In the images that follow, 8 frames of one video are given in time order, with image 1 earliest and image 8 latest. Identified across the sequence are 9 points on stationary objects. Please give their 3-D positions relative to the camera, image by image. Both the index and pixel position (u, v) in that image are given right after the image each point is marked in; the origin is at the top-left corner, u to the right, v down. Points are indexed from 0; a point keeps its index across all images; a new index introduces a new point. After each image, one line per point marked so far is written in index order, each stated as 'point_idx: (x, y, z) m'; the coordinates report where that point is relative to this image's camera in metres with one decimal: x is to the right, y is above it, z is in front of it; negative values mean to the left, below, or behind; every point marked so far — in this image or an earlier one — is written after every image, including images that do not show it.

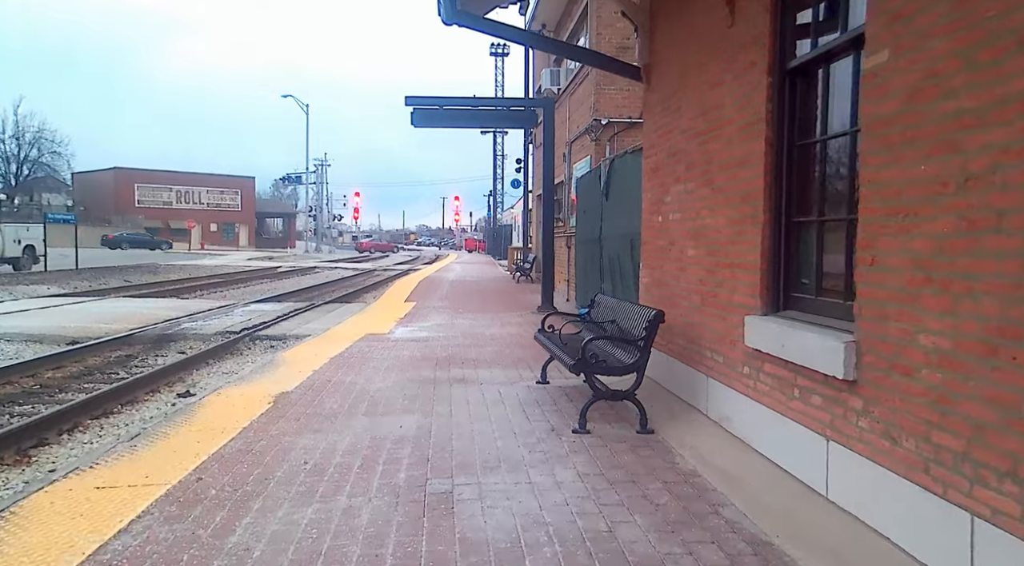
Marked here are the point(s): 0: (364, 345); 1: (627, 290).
0: (-2.0, -0.9, +10.0) m
1: (+1.9, -0.1, +11.3) m
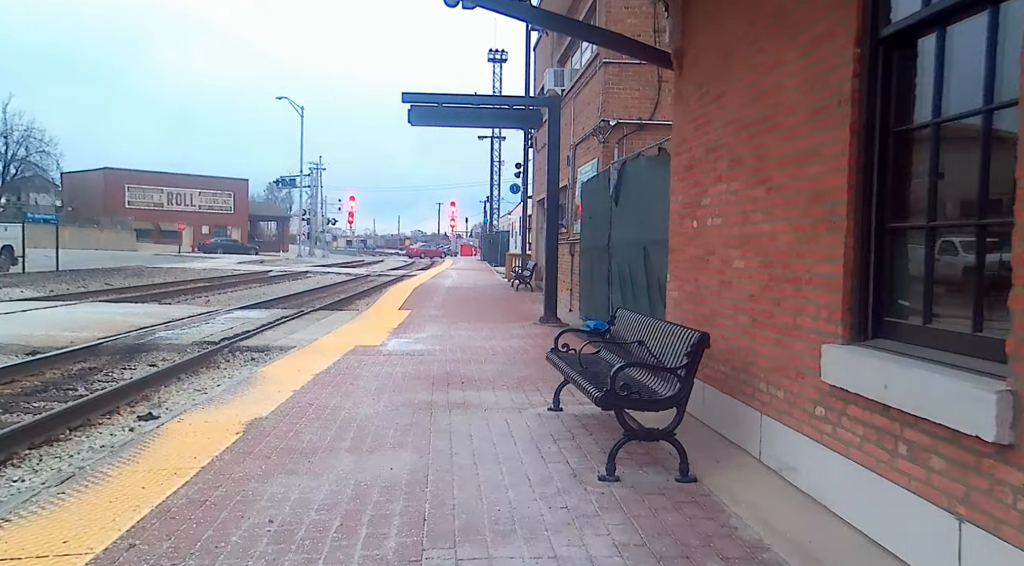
0: (-2.0, -1.0, +9.2) m
1: (+1.9, -0.3, +10.5) m
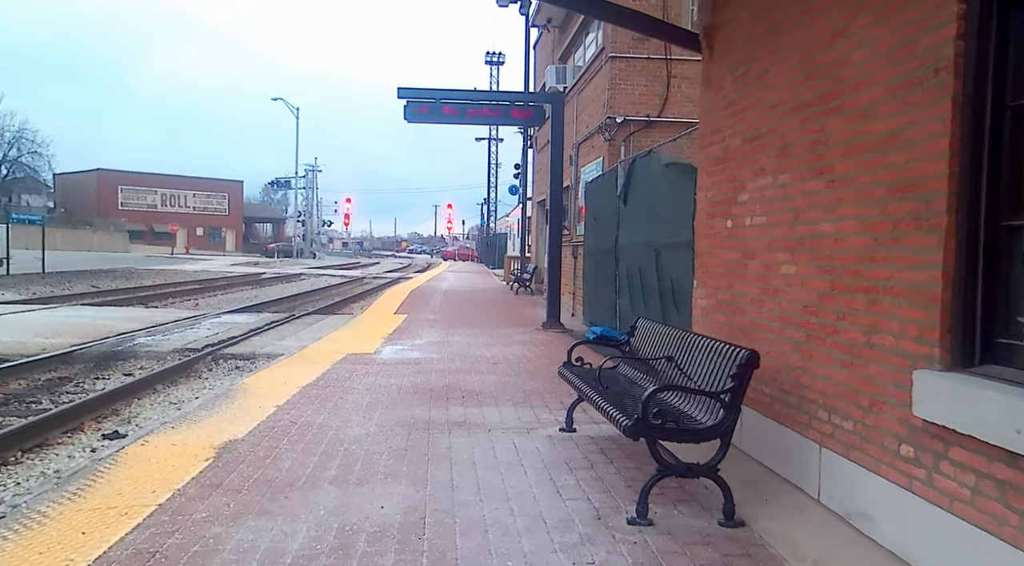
0: (-2.0, -1.0, +8.5) m
1: (+1.9, -0.3, +9.8) m
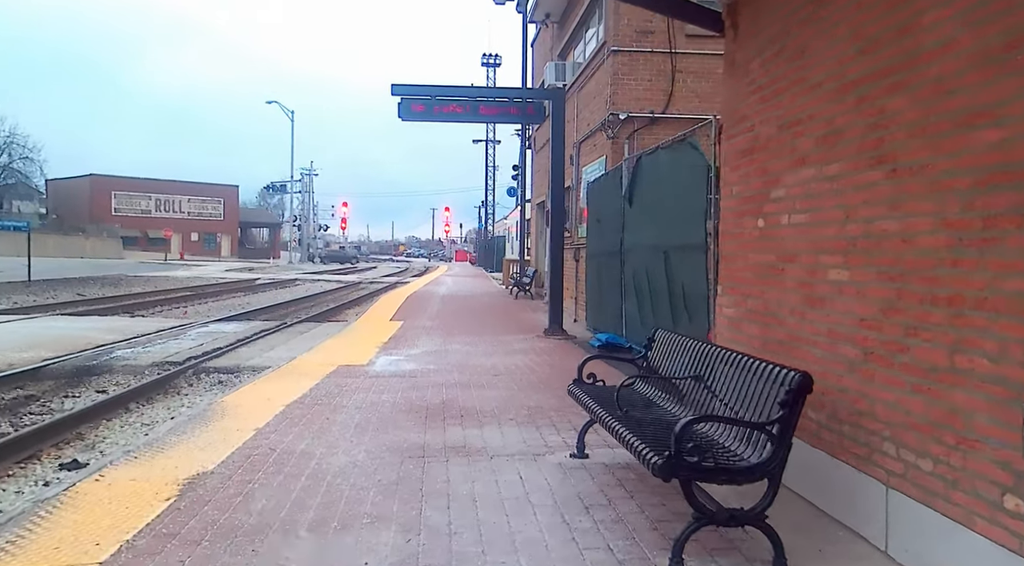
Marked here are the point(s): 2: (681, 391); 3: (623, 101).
0: (-1.9, -1.1, +7.9) m
1: (+1.9, -0.4, +9.3) m
2: (+0.9, -0.6, +4.2) m
3: (+1.9, +3.1, +12.4) m
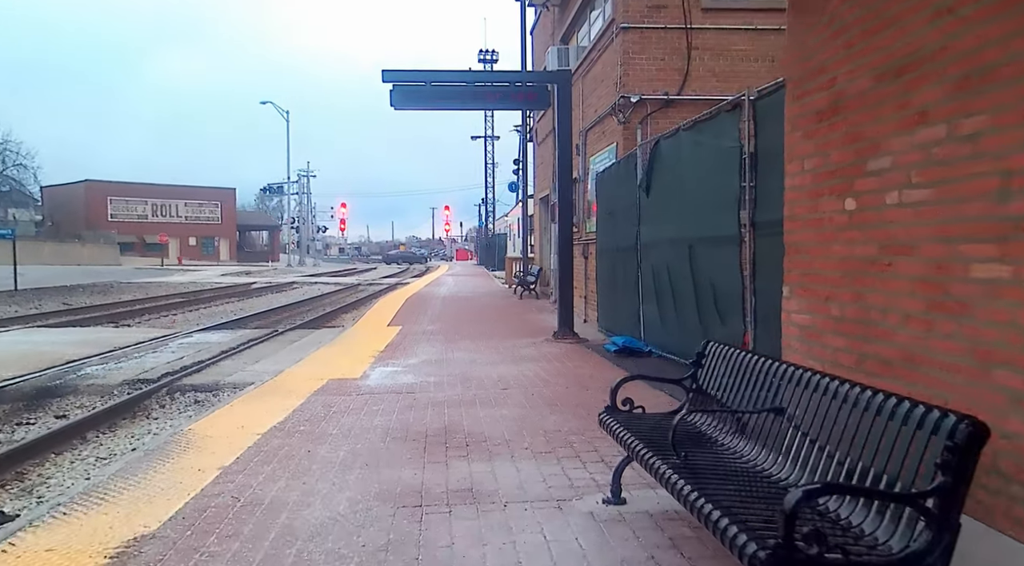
0: (-1.8, -1.1, +7.0) m
1: (+2.0, -0.4, +8.3) m
2: (+1.0, -0.6, +3.2) m
3: (+1.9, +3.1, +11.5) m
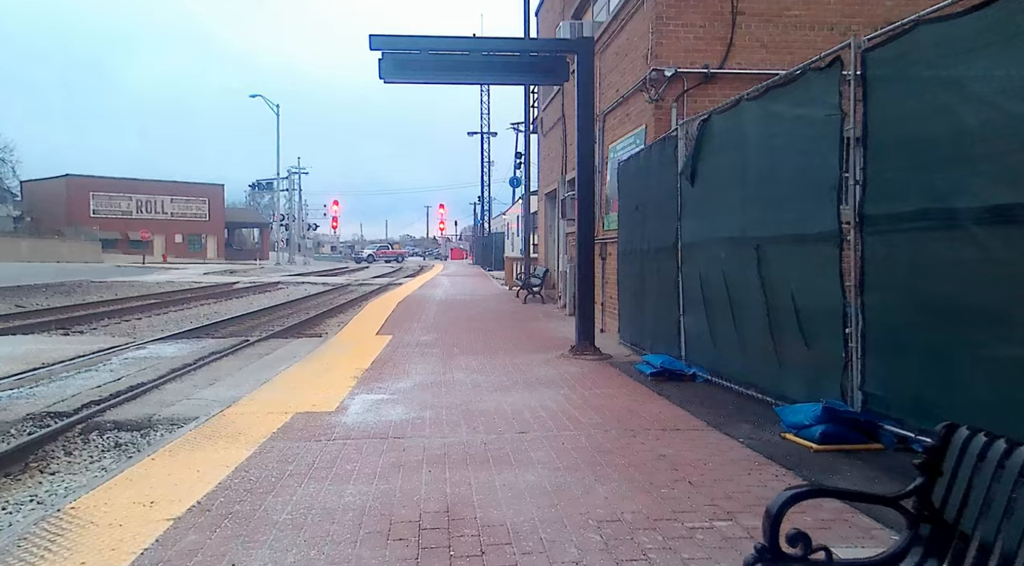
0: (-1.7, -1.2, +5.1) m
1: (+2.2, -0.5, +6.5) m
2: (+1.2, -0.7, +1.4) m
3: (+2.1, +3.0, +9.6) m
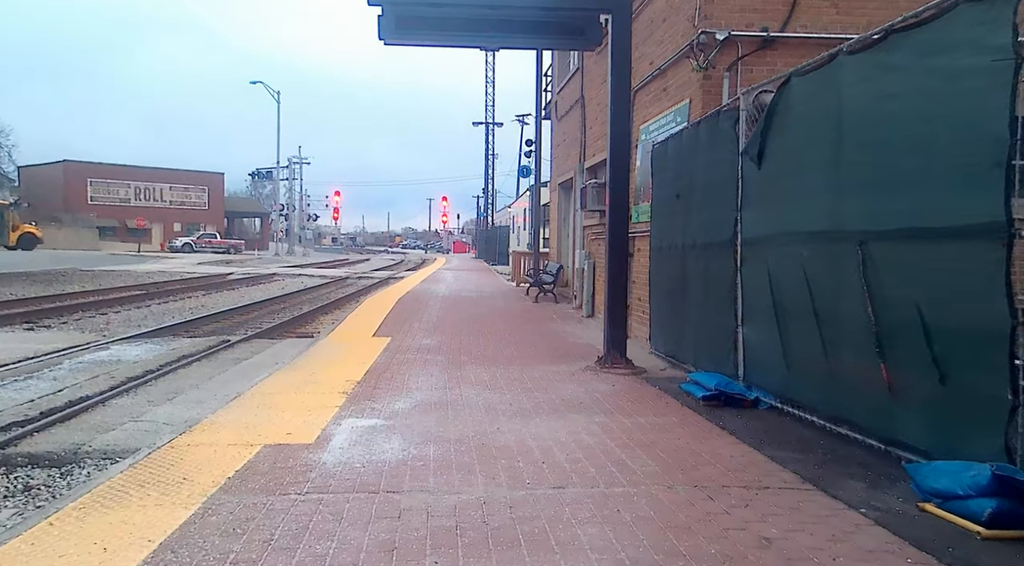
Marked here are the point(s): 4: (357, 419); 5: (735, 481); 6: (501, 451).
0: (-1.5, -1.2, +3.7) m
1: (+2.4, -0.5, +5.0) m
2: (+1.4, -0.8, 0.0) m
3: (+2.3, +3.0, +8.2) m
4: (-1.3, -1.1, +6.2) m
5: (+1.4, -1.2, +4.5) m
6: (-0.1, -1.2, +5.2) m
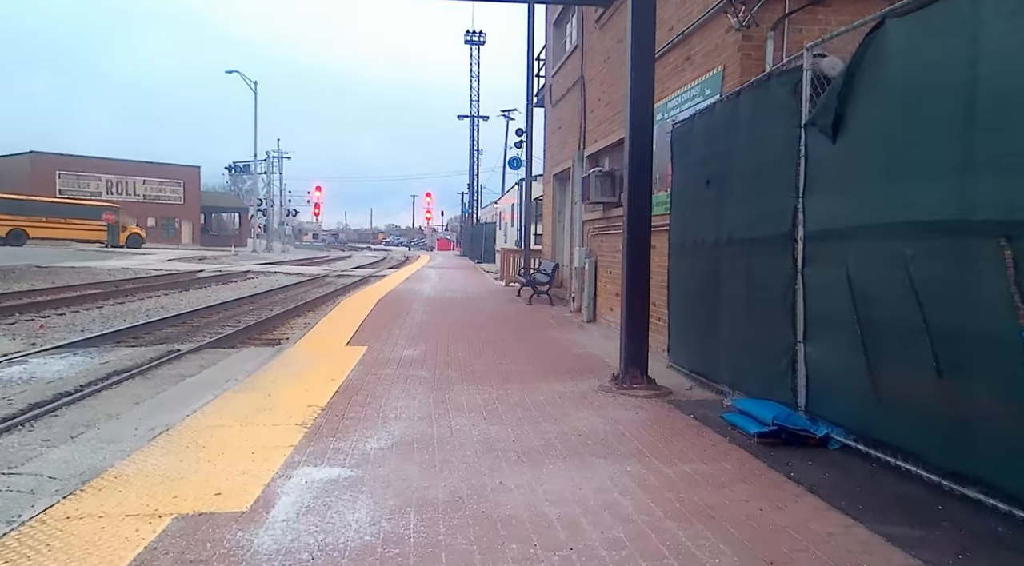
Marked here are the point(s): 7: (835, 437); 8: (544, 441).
0: (-1.4, -1.2, +2.2) m
1: (+2.5, -0.6, +3.6) m
2: (+1.6, -0.8, -1.5) m
3: (+2.3, +3.0, +6.7) m
4: (-1.2, -1.2, +4.7) m
5: (+1.4, -1.2, +3.1) m
6: (0.0, -1.2, +3.8) m
7: (+2.2, -1.1, +5.0) m
8: (+0.2, -1.1, +5.4) m
